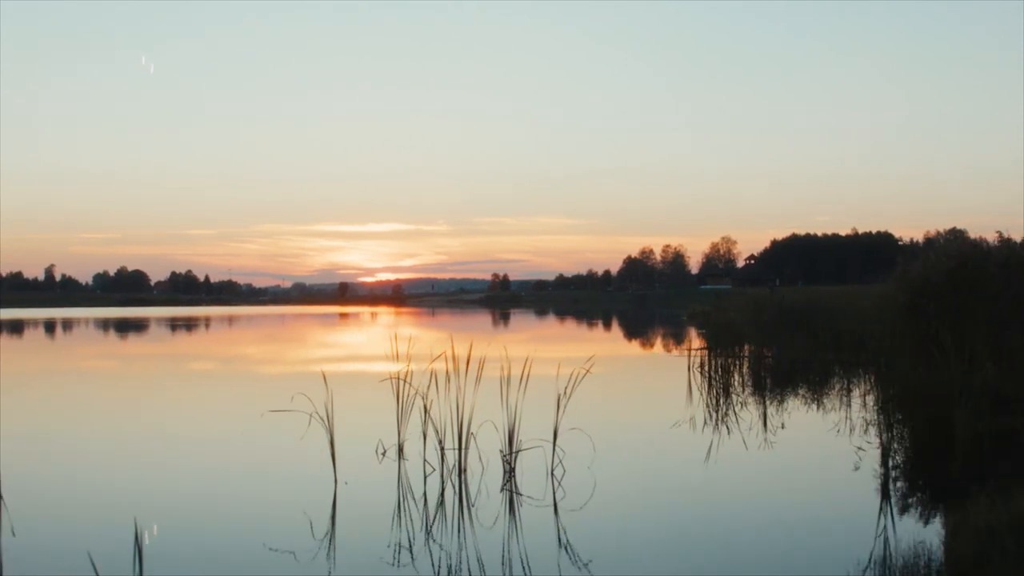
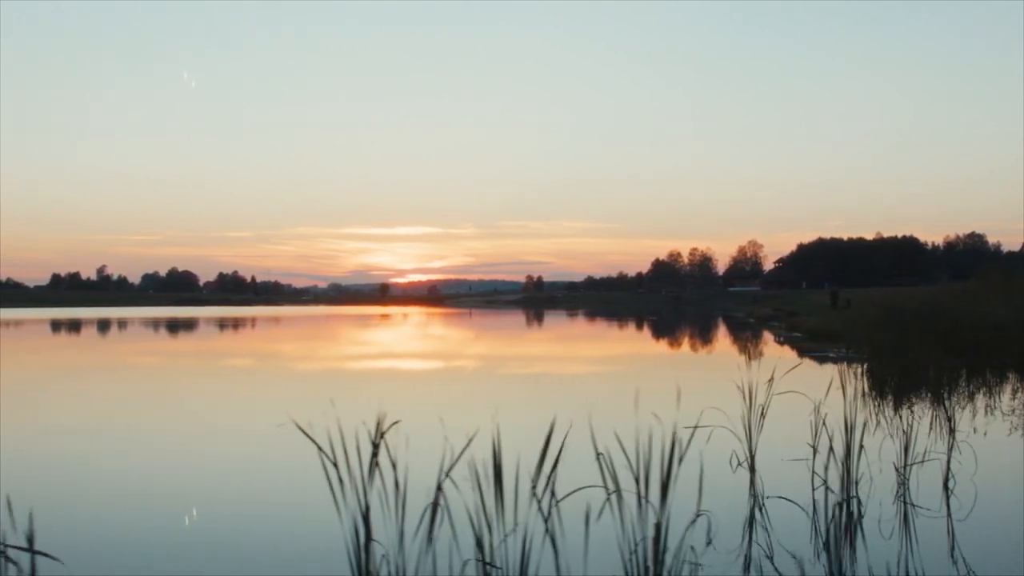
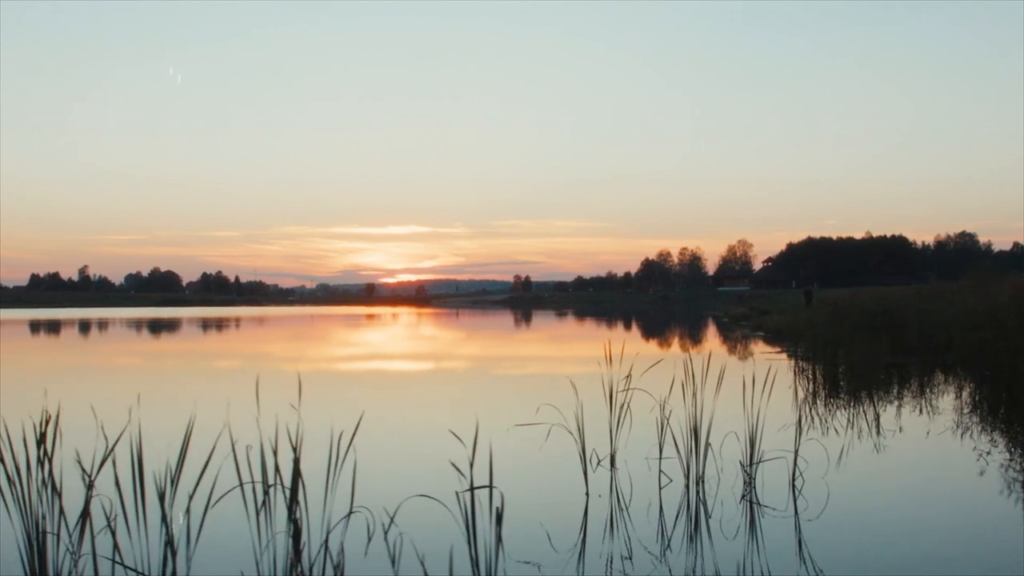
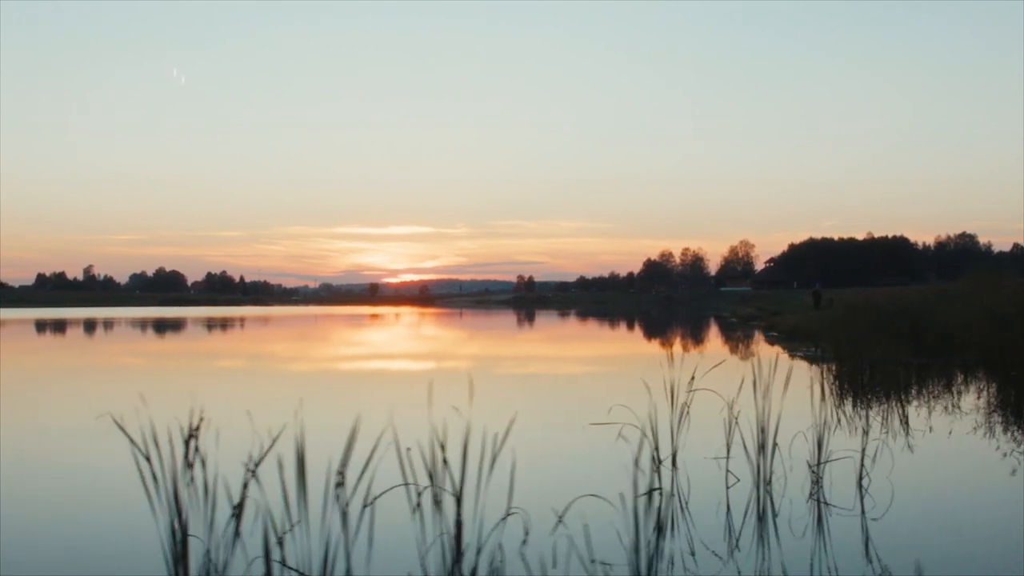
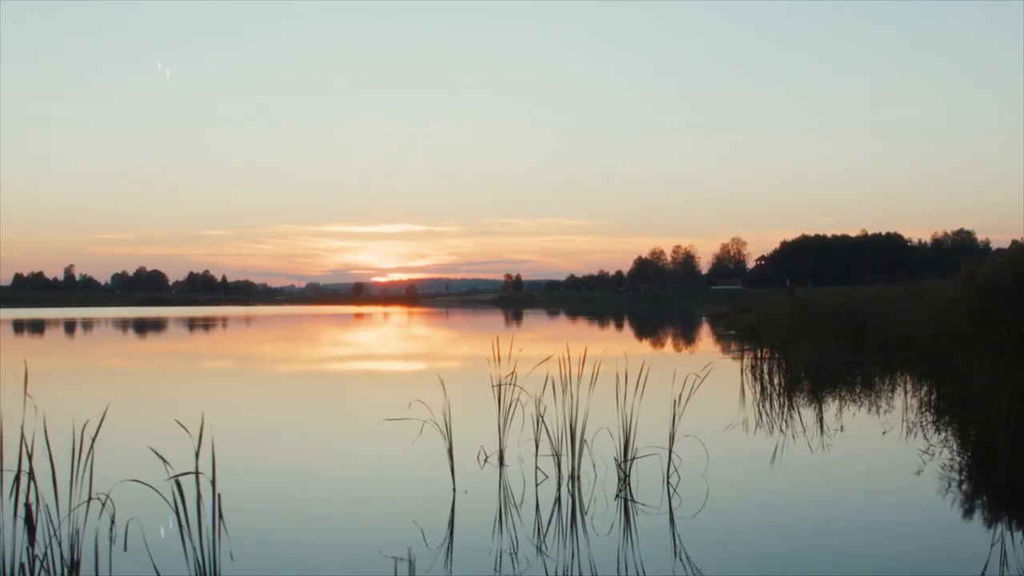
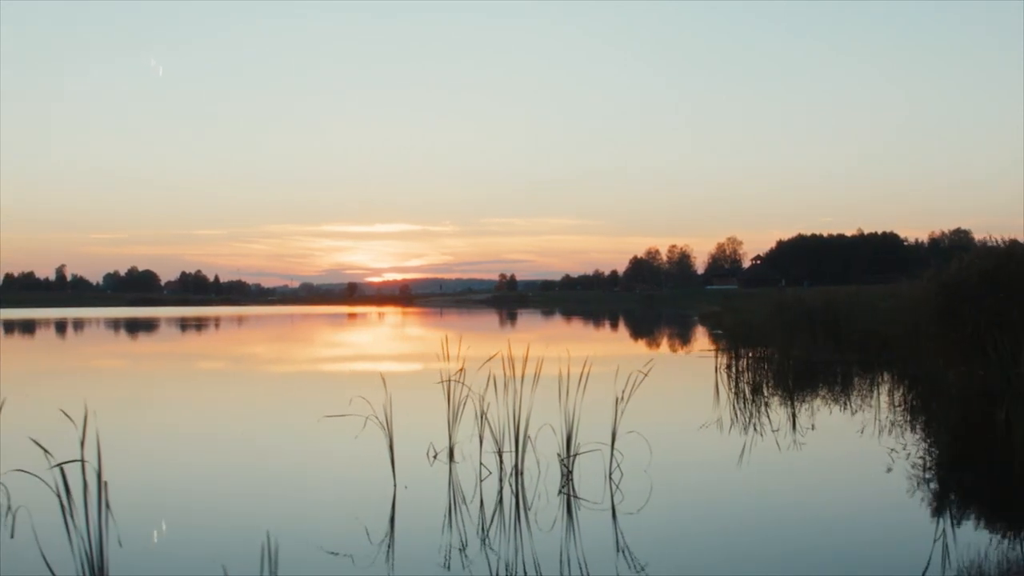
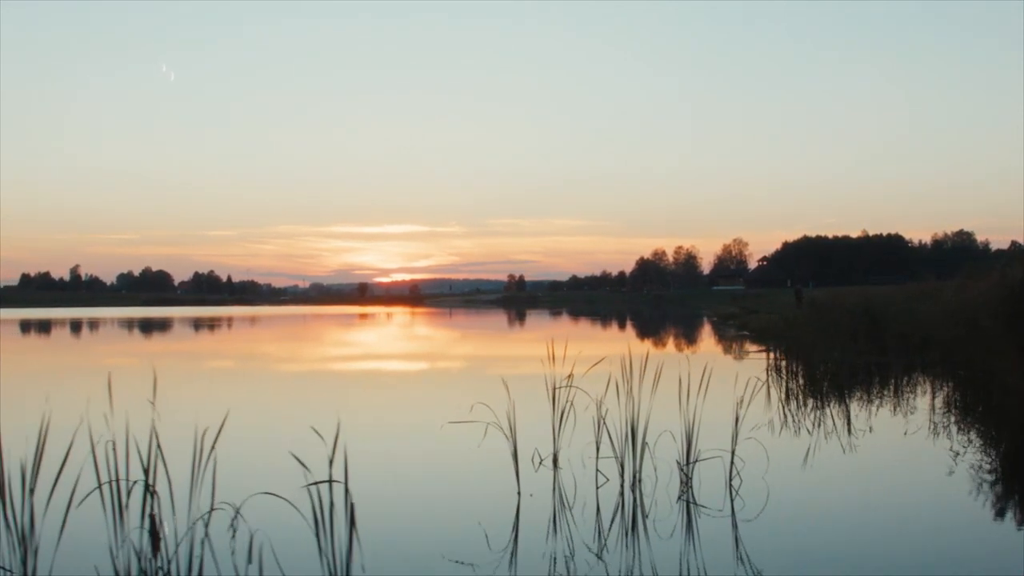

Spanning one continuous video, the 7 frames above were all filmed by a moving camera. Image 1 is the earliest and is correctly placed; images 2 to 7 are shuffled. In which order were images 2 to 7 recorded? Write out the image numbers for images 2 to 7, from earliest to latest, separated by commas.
6, 5, 7, 3, 4, 2
